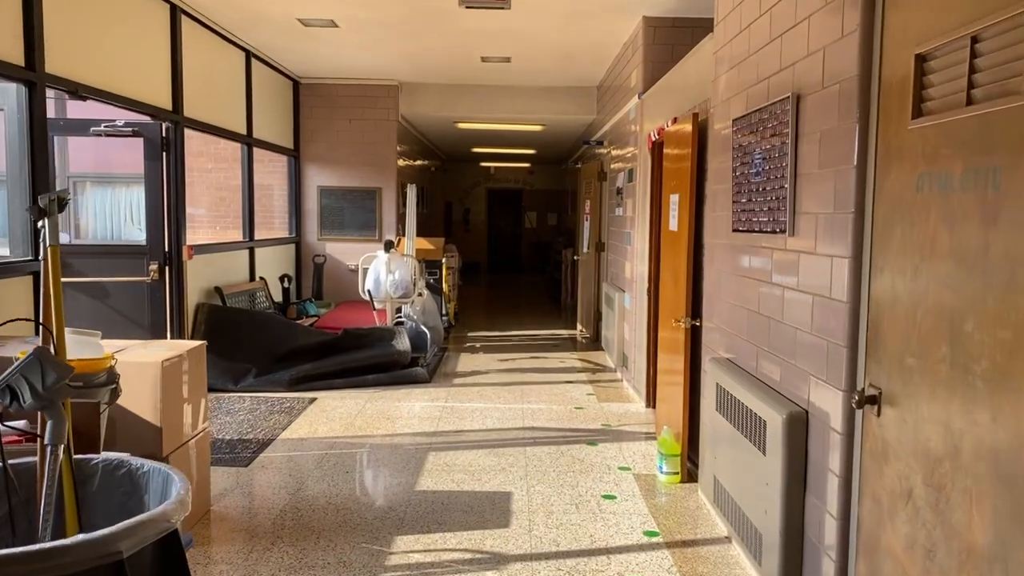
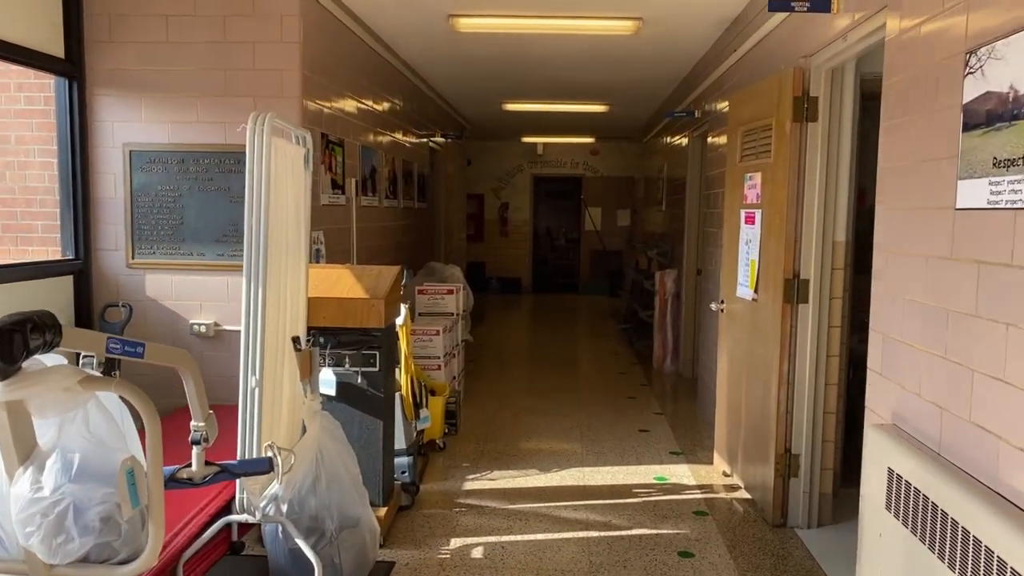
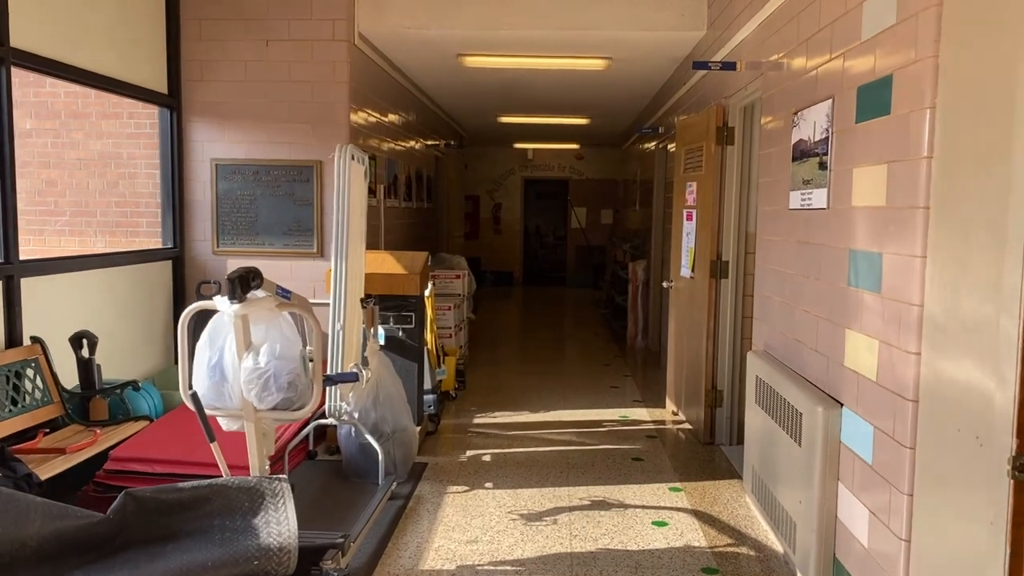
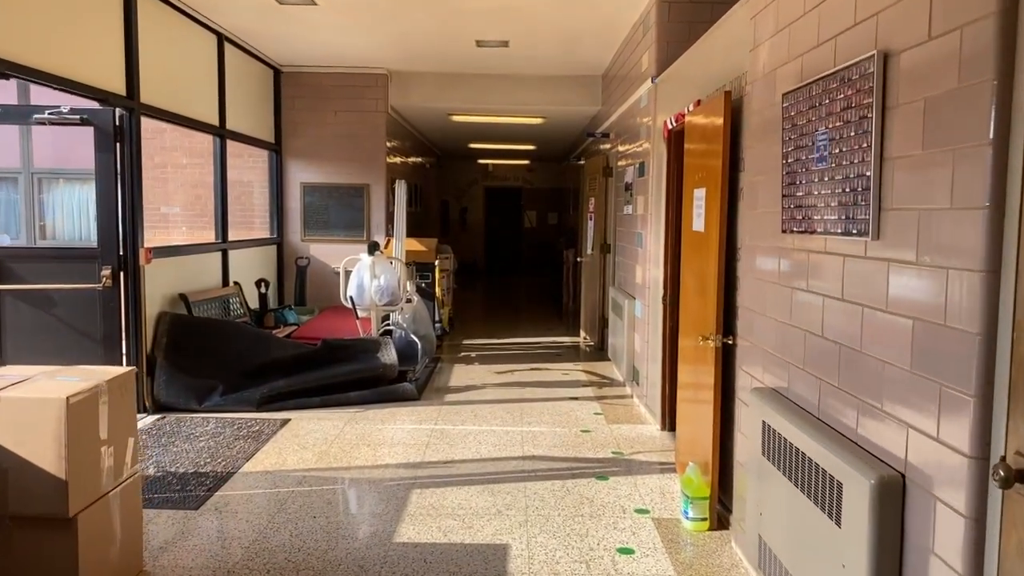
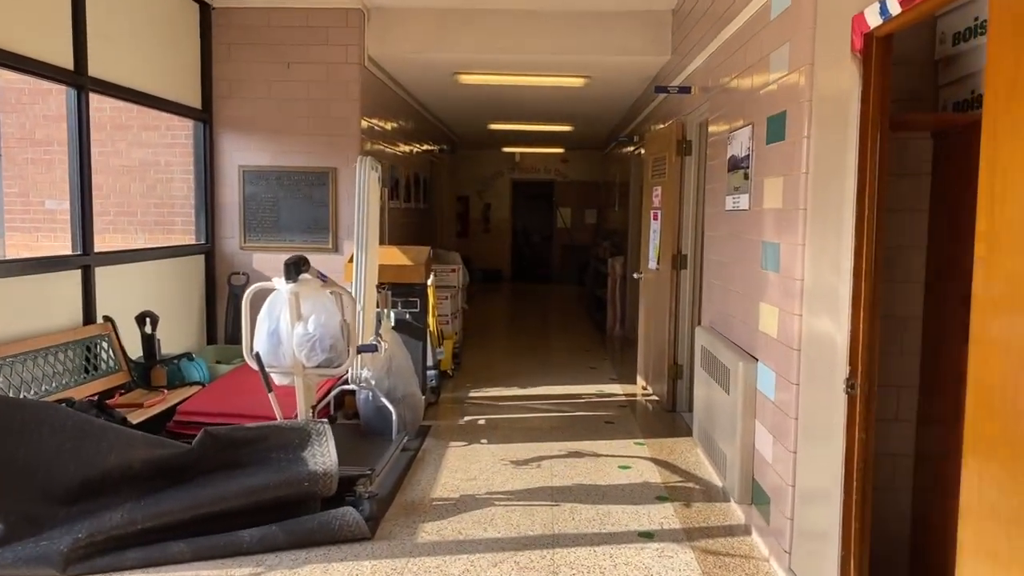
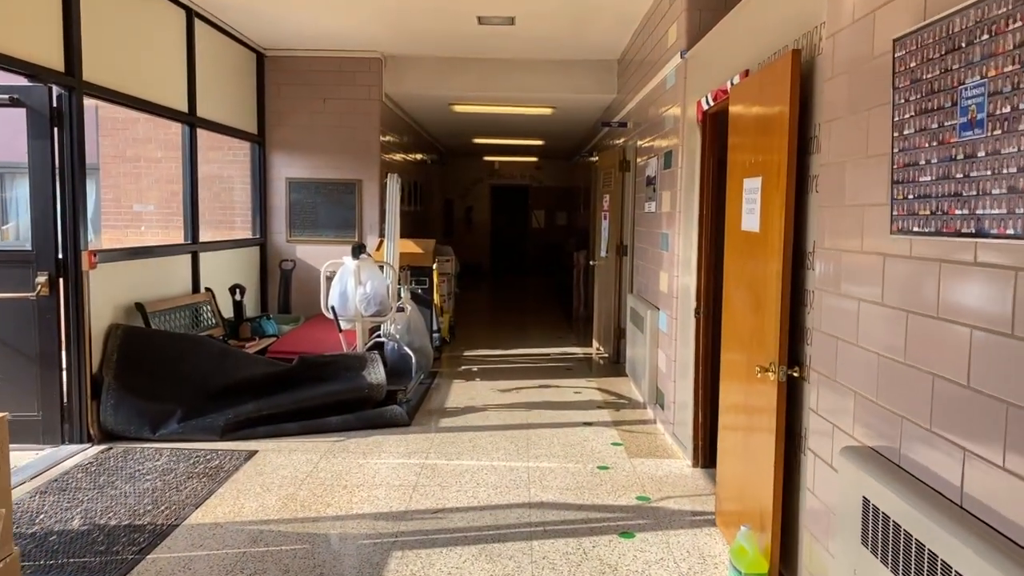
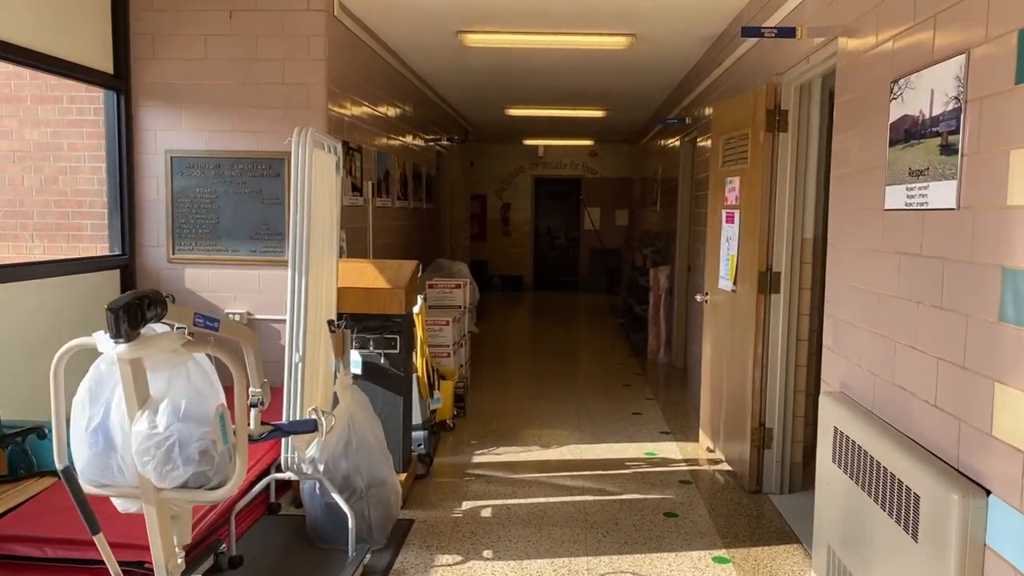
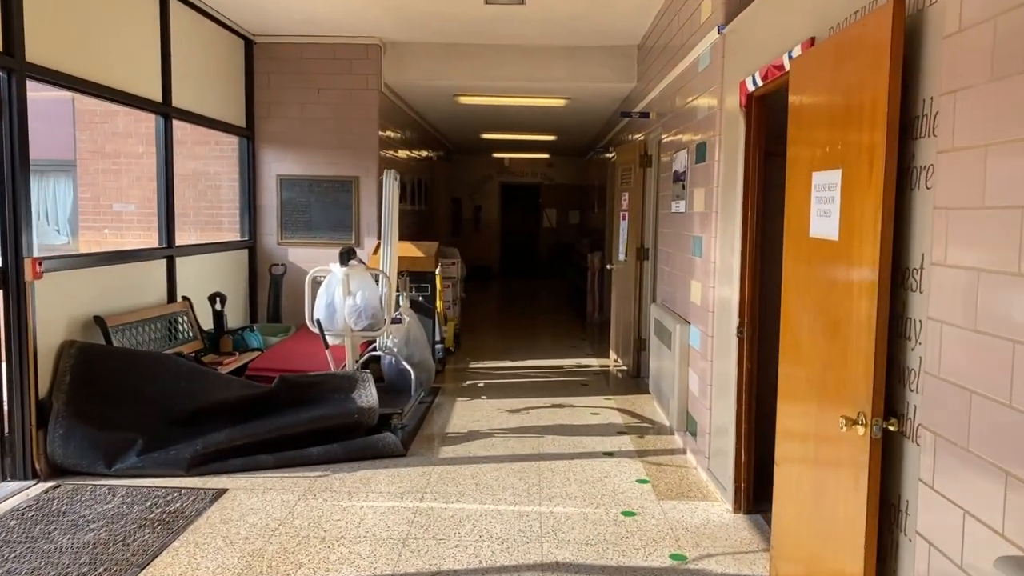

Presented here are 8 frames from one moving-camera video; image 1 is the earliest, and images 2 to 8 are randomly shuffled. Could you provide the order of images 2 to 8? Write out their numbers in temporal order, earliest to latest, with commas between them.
4, 6, 8, 5, 3, 7, 2
